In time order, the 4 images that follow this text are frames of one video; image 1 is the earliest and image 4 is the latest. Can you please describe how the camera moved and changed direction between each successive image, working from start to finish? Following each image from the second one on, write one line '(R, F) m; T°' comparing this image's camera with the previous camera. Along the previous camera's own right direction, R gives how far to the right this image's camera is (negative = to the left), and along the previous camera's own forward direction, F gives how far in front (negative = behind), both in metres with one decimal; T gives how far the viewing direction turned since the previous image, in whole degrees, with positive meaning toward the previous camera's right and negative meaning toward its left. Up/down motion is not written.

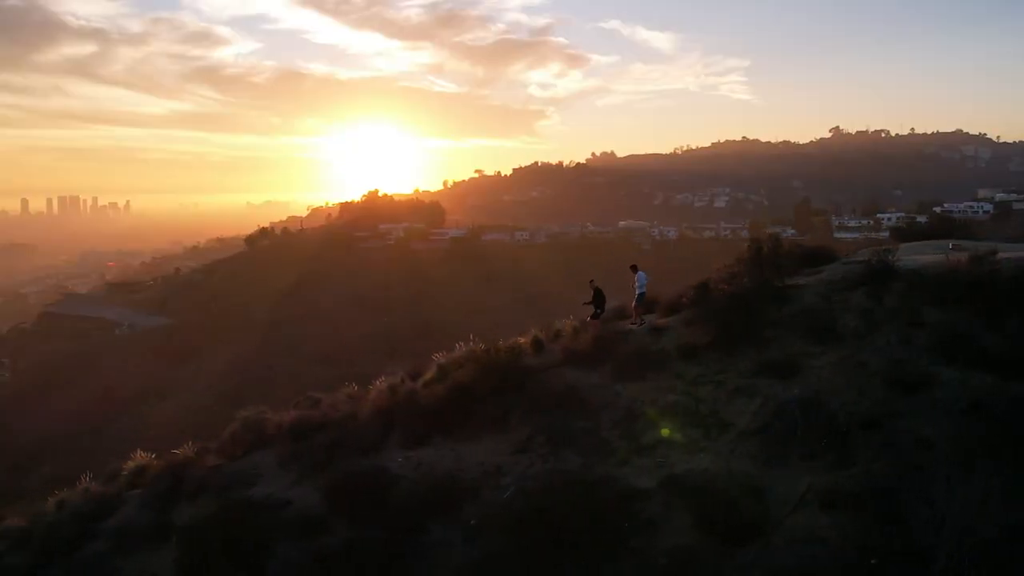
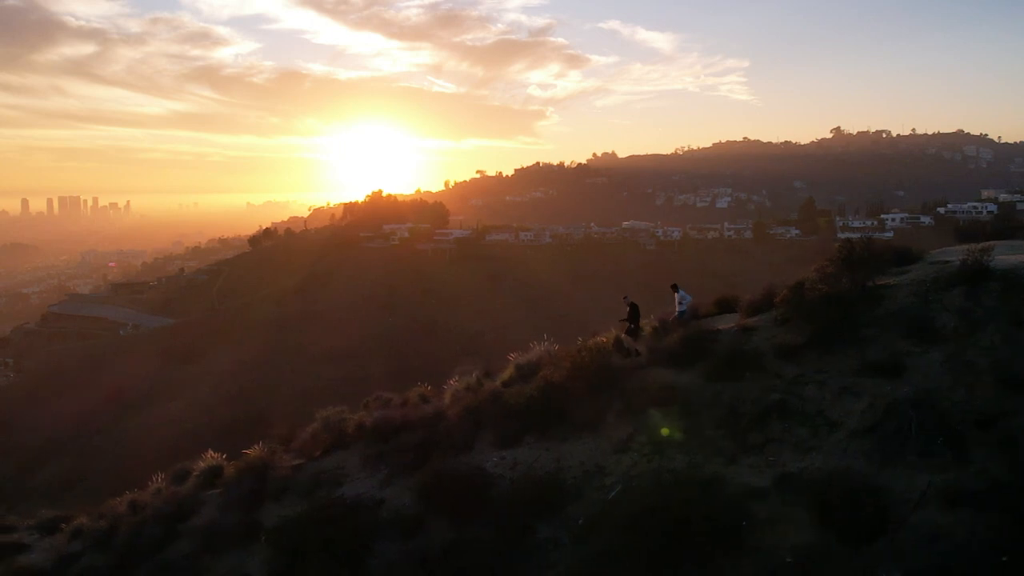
(-0.9, 0.0) m; 0°
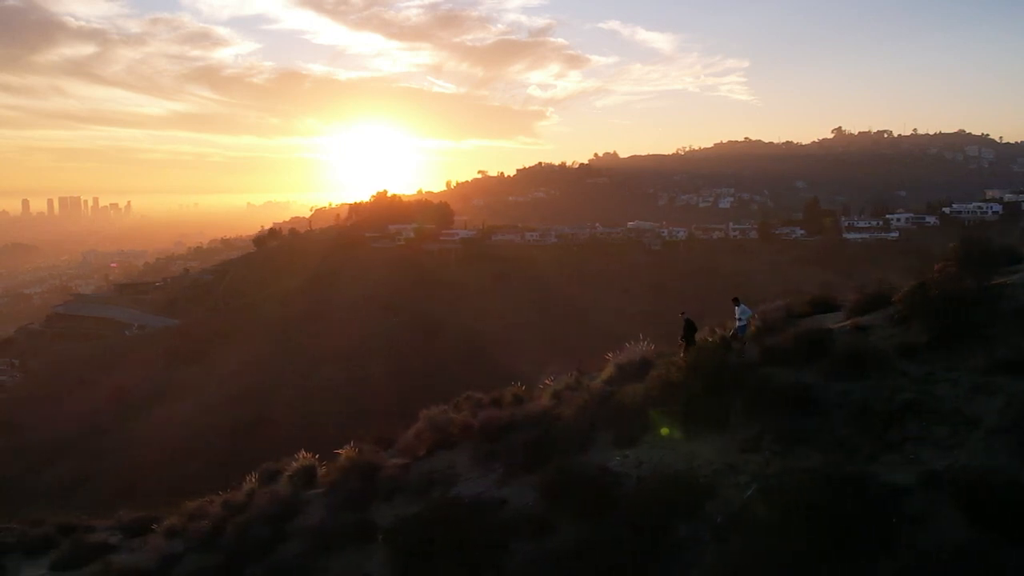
(-1.2, 0.0) m; 0°
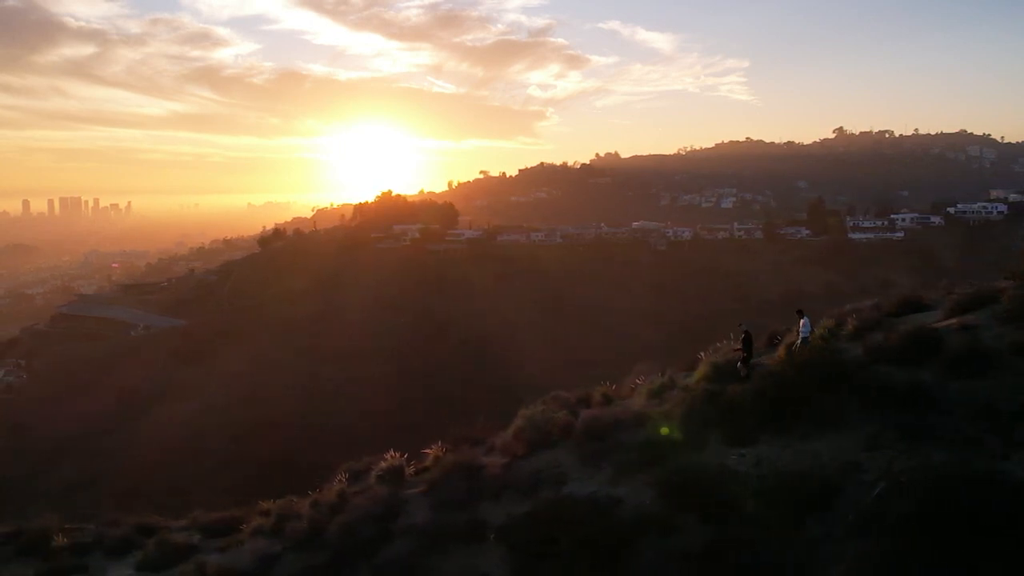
(-1.2, 0.0) m; 0°
